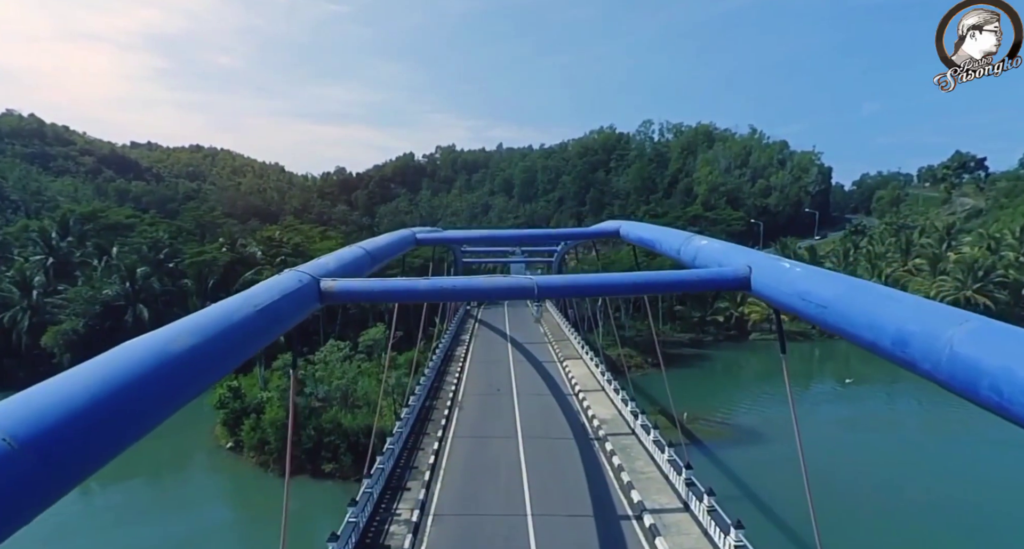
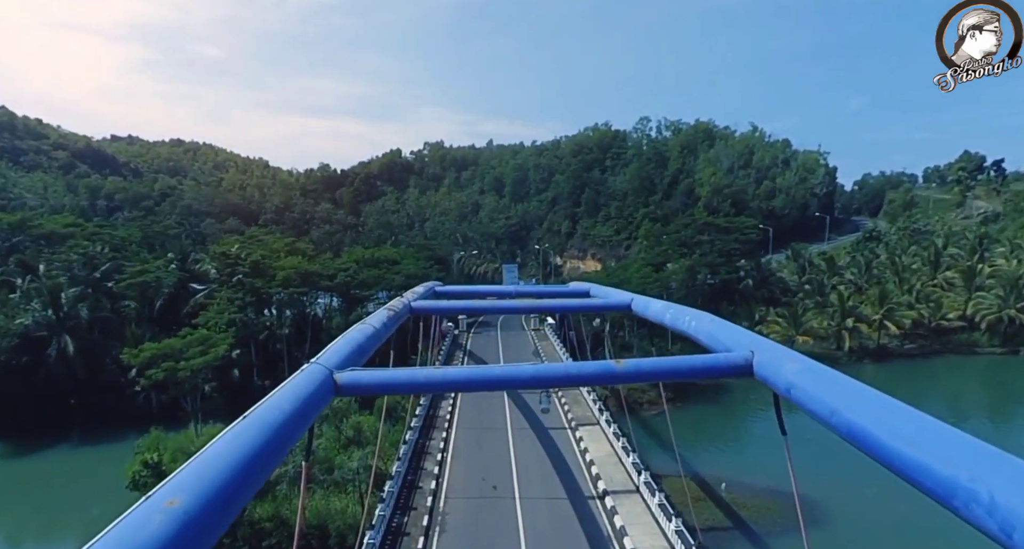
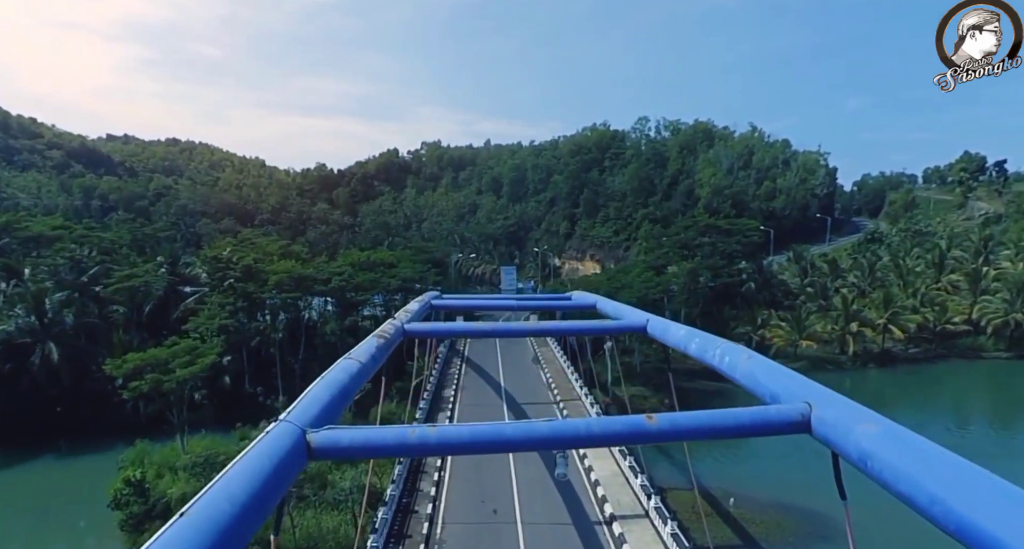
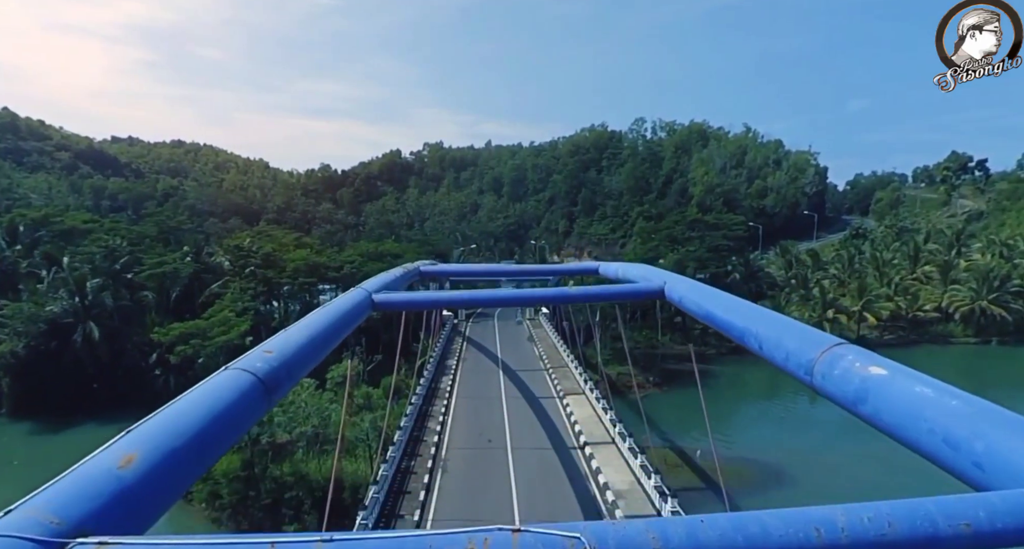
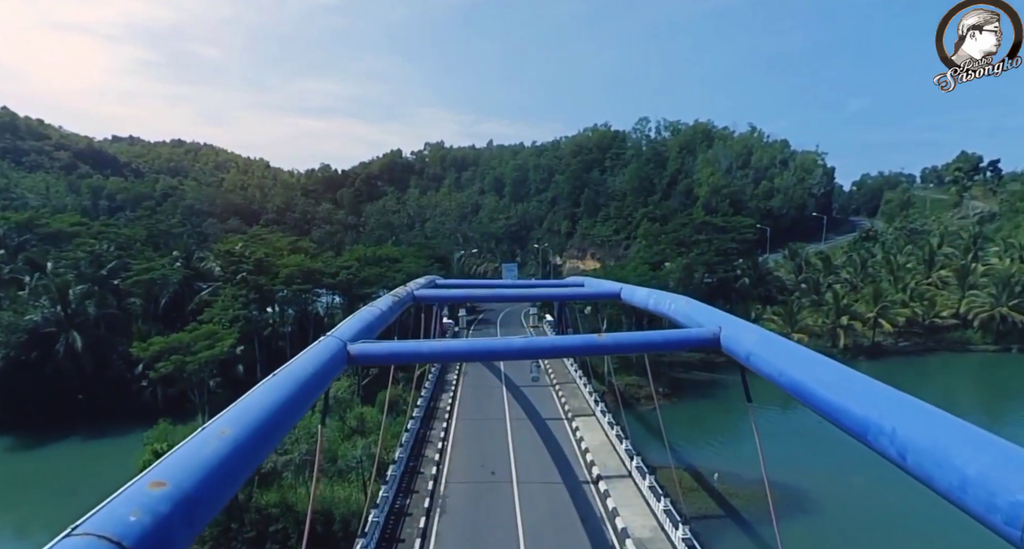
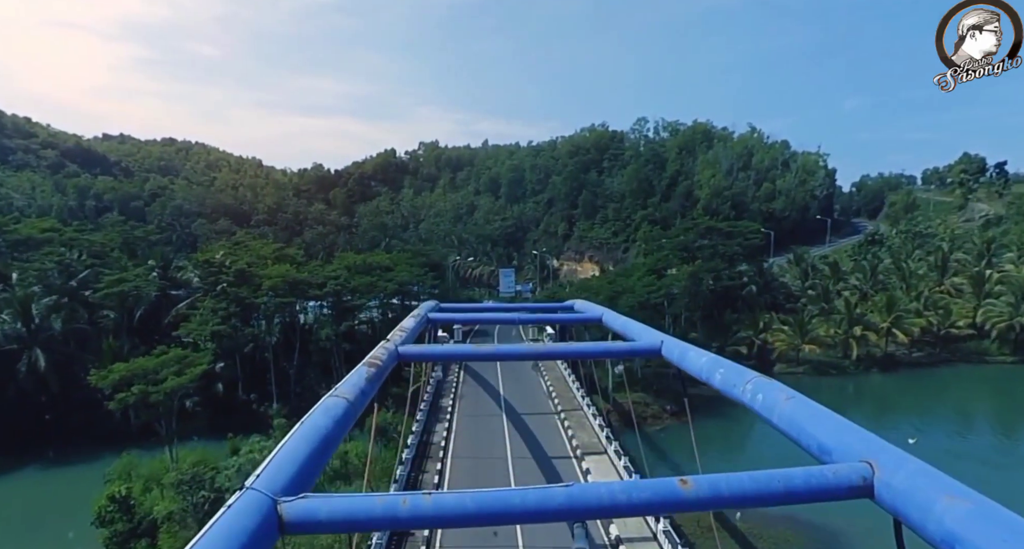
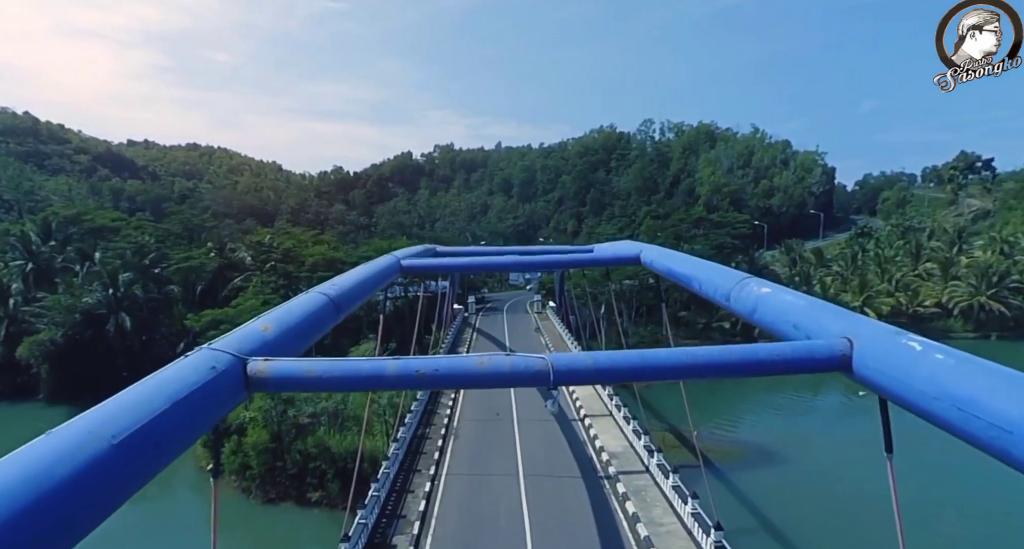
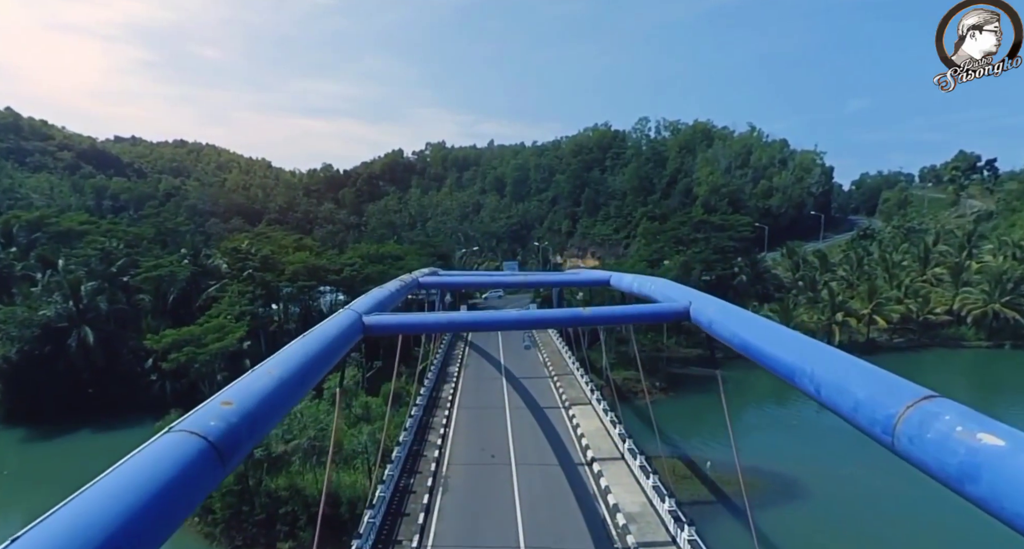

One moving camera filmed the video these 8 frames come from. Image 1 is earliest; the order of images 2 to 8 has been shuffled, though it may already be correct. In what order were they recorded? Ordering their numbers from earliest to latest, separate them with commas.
7, 4, 8, 5, 2, 3, 6
